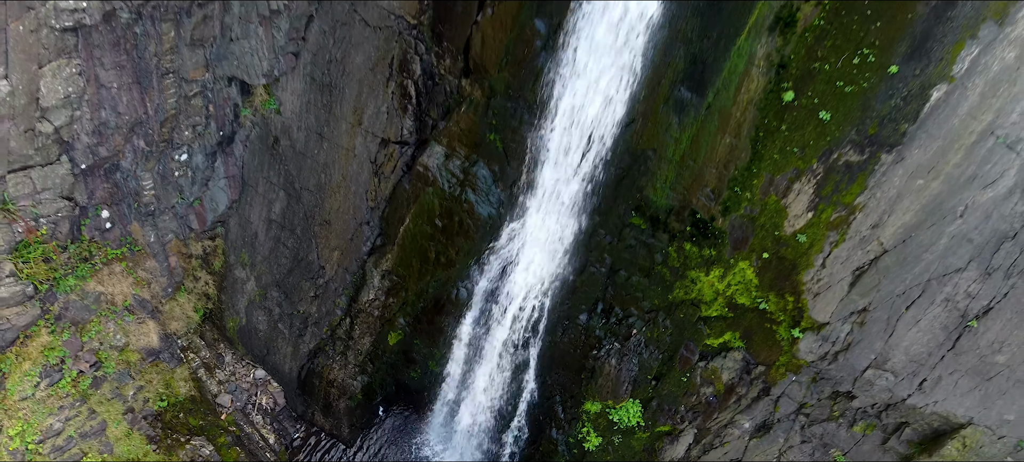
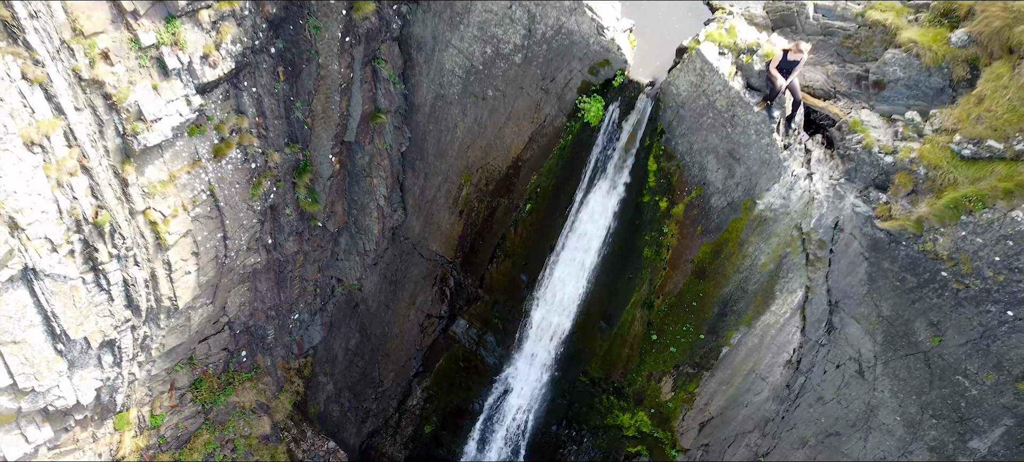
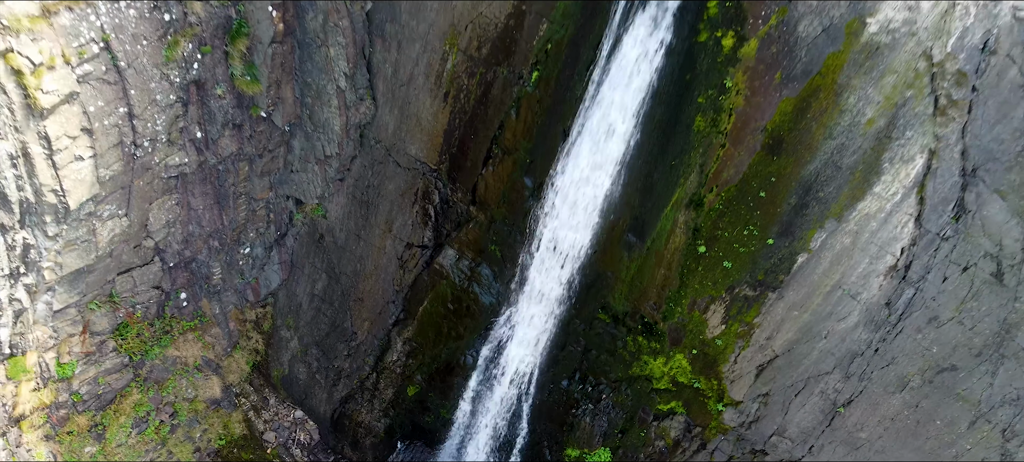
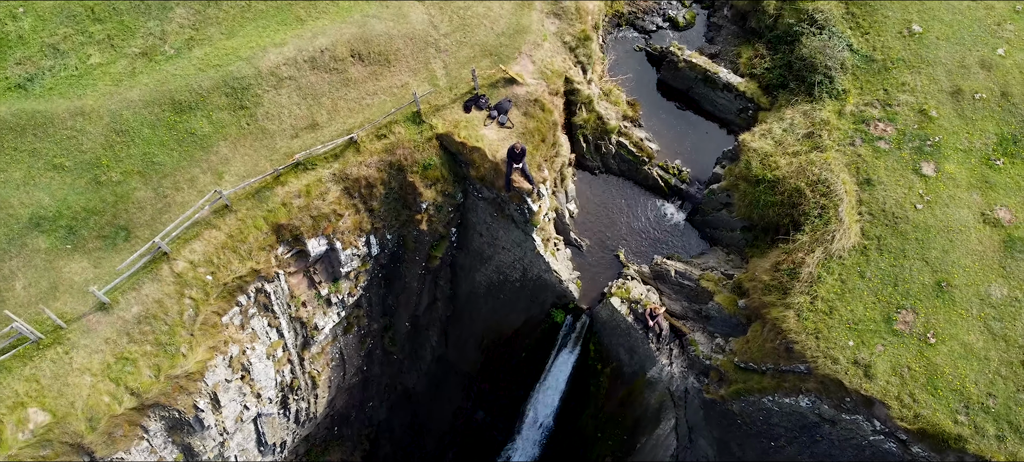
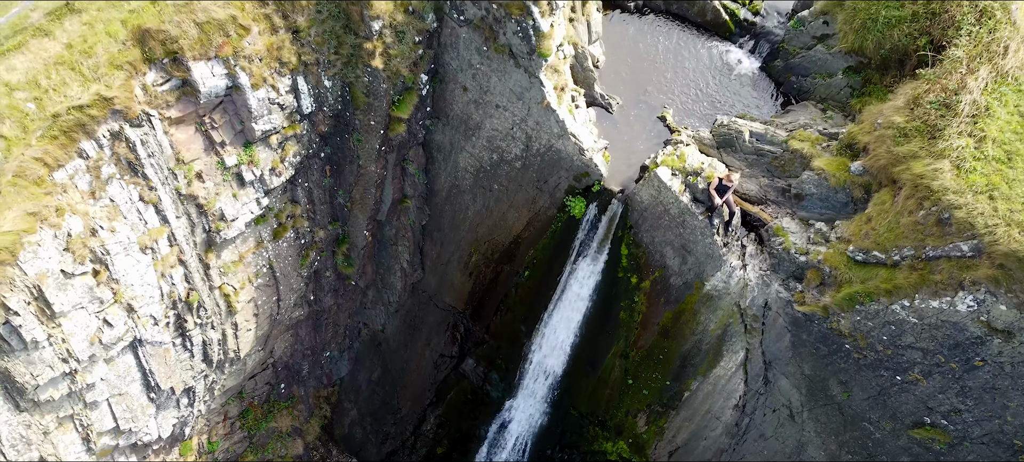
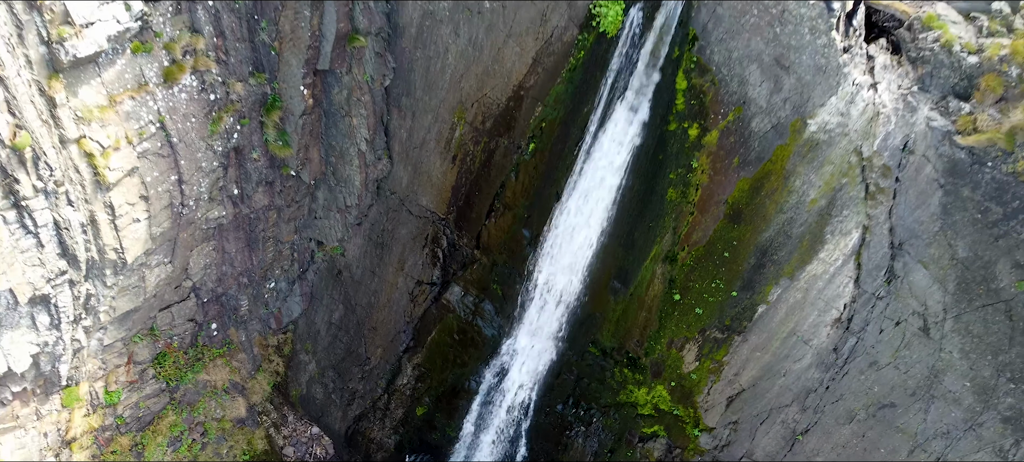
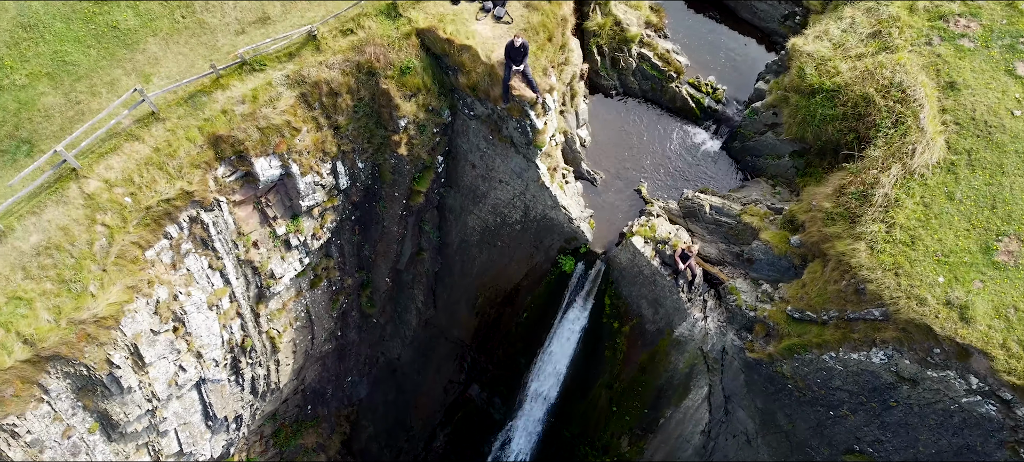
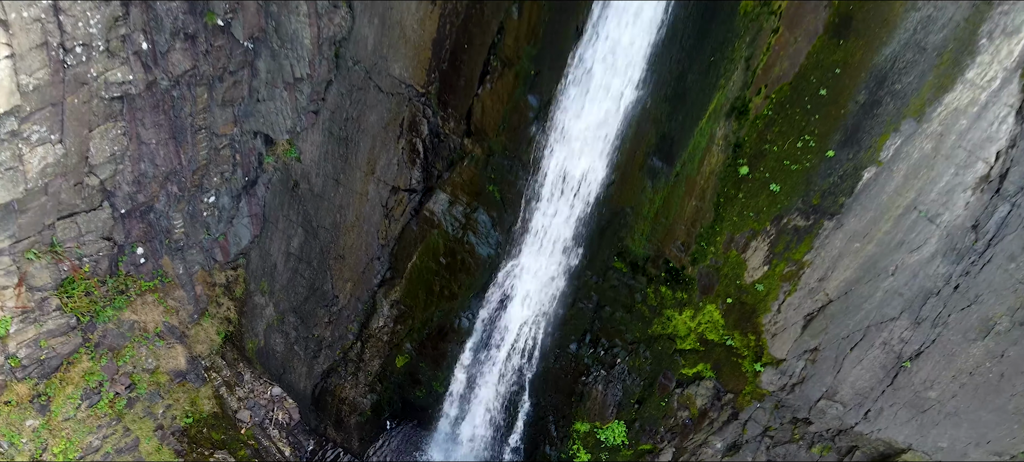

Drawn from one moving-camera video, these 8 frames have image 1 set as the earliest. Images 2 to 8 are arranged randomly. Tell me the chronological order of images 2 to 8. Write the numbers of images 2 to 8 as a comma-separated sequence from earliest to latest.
8, 3, 6, 2, 5, 7, 4
